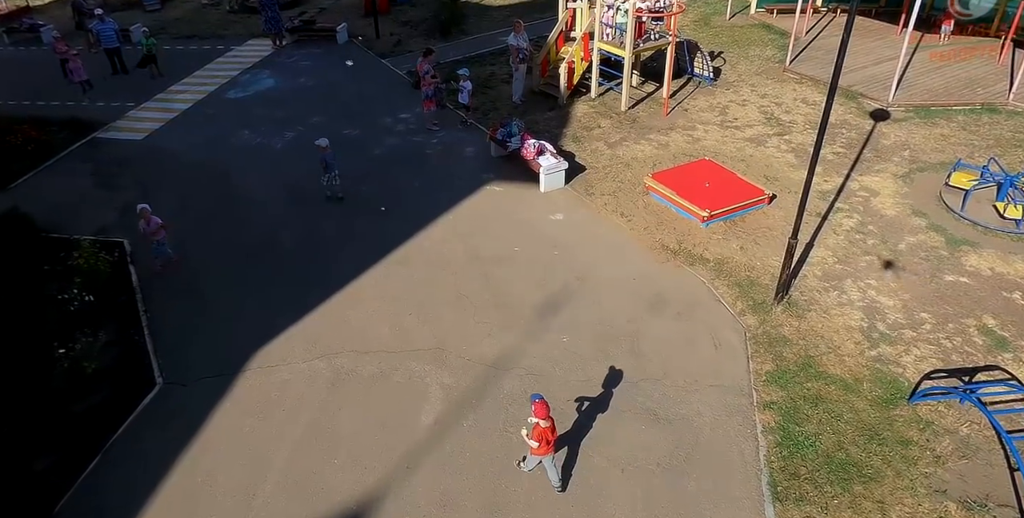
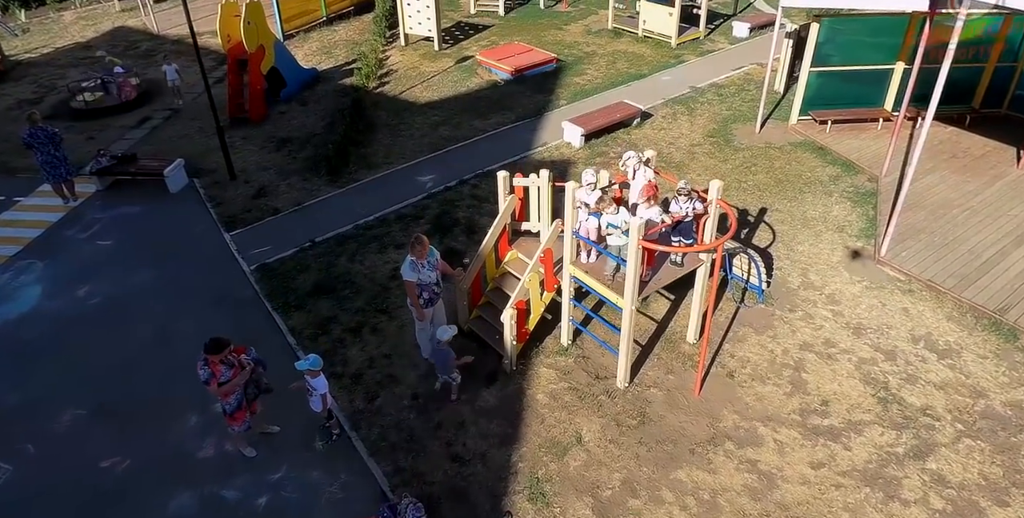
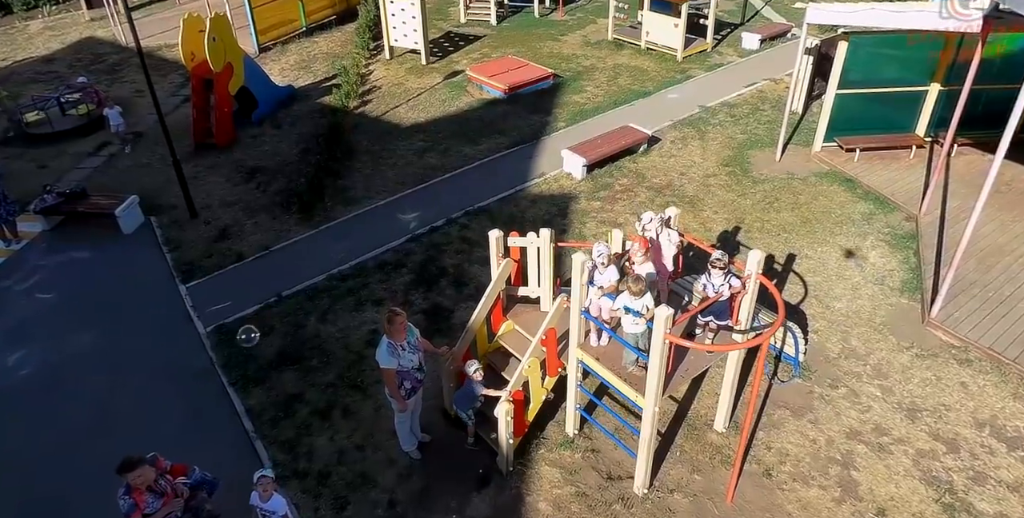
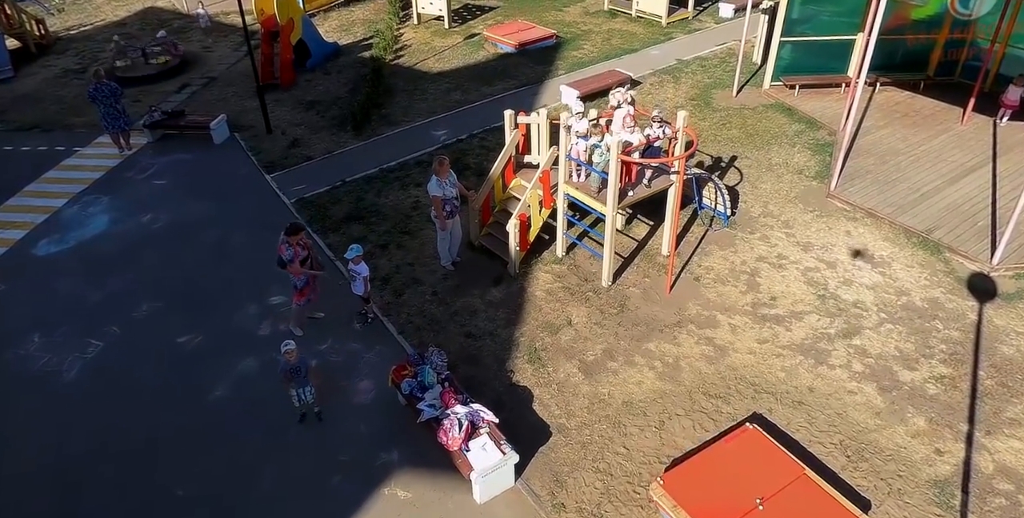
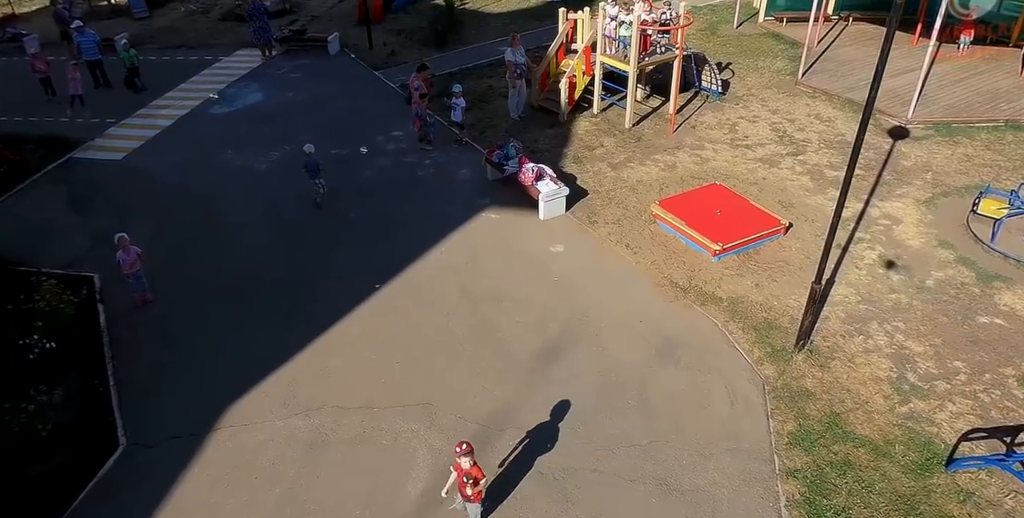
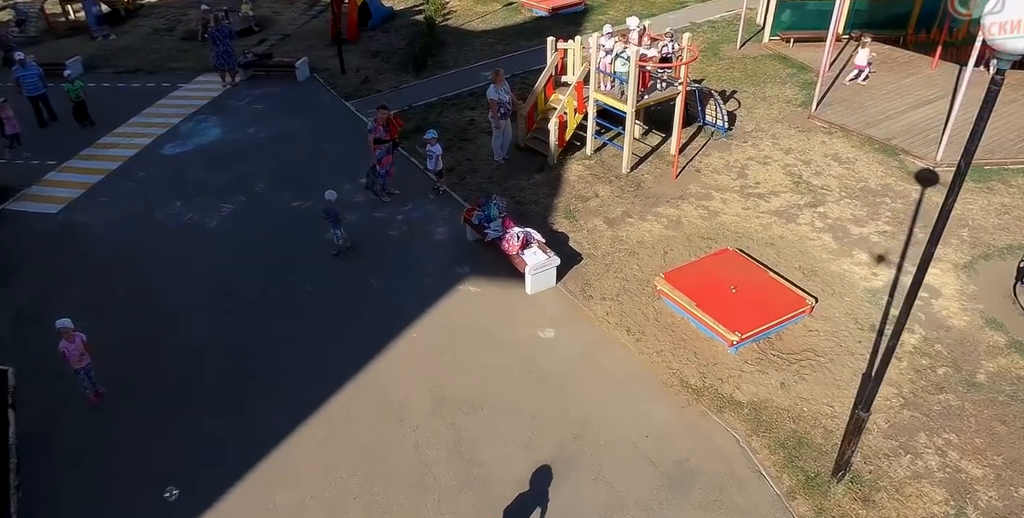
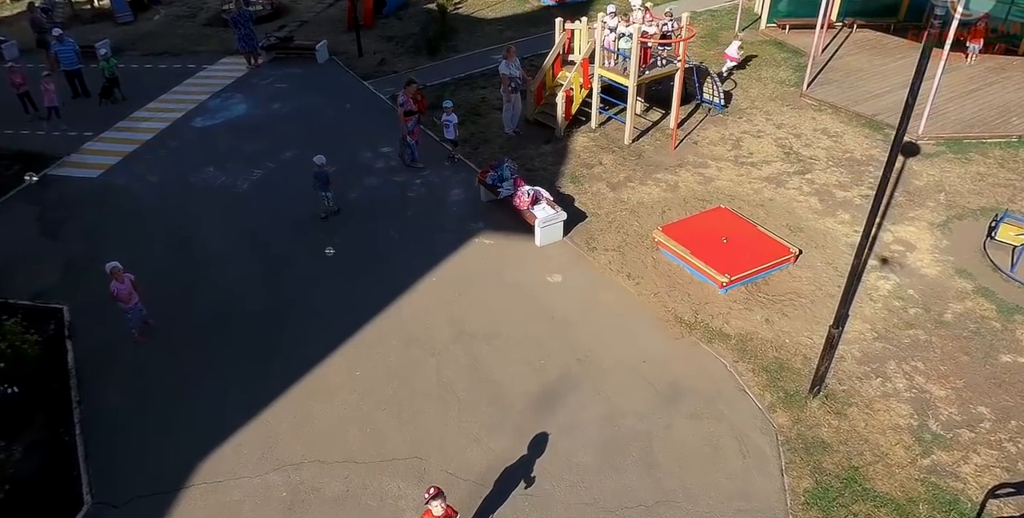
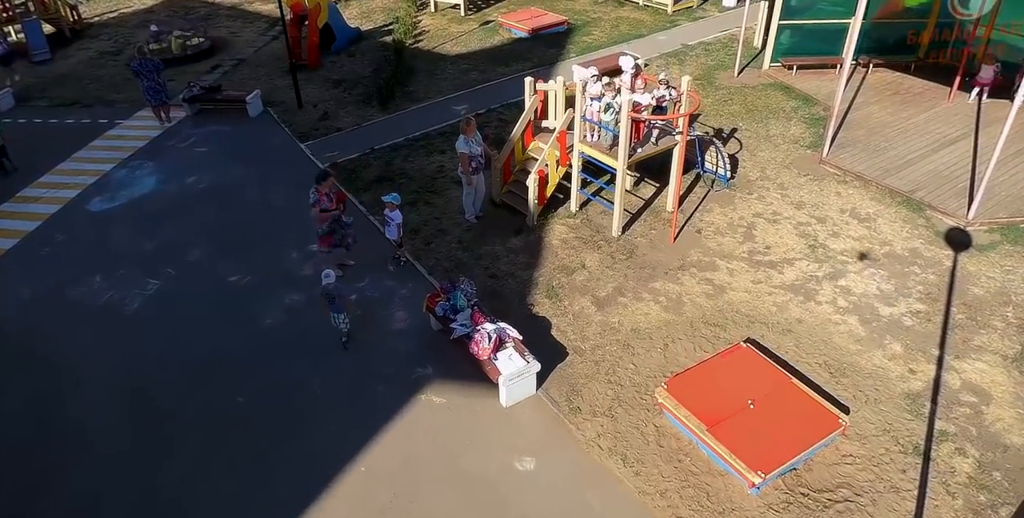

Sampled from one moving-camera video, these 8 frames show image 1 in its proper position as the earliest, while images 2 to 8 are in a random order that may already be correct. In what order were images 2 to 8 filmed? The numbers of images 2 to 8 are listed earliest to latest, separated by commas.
5, 7, 6, 8, 4, 2, 3
